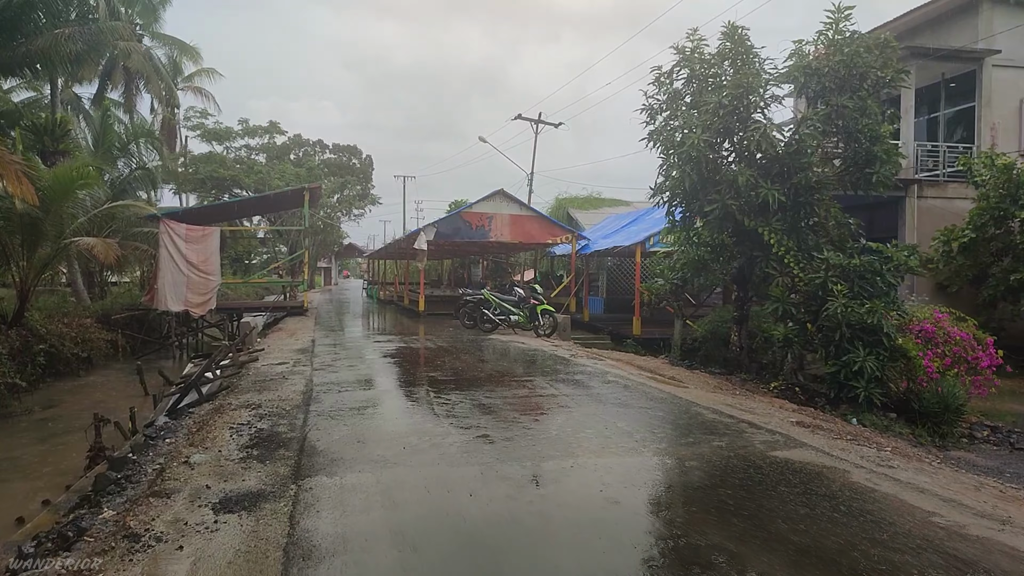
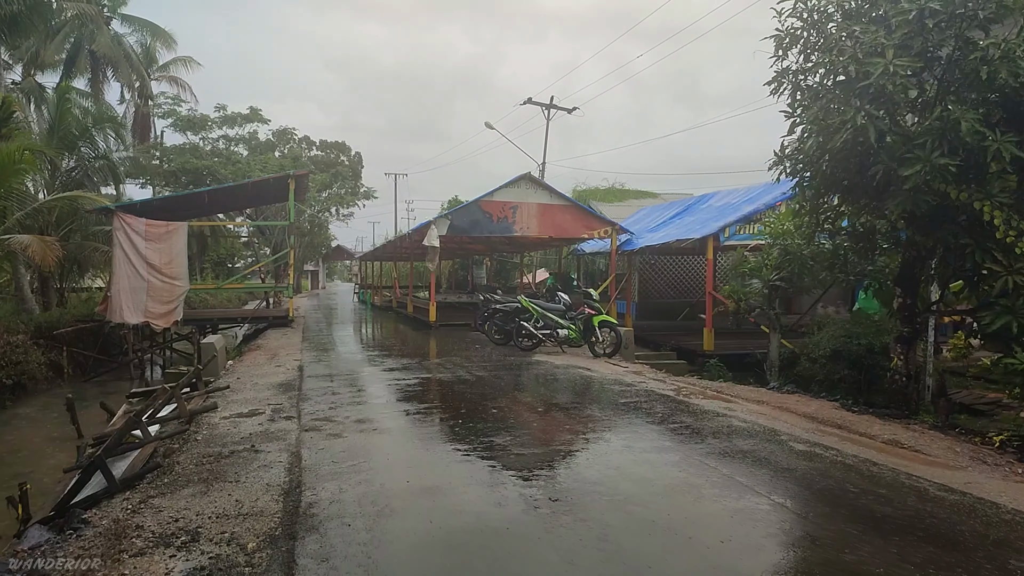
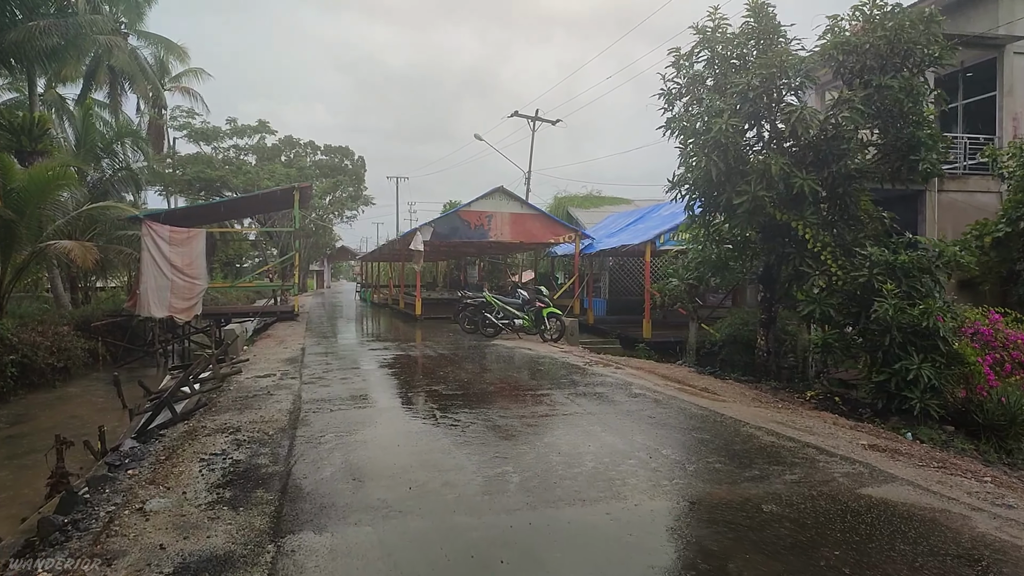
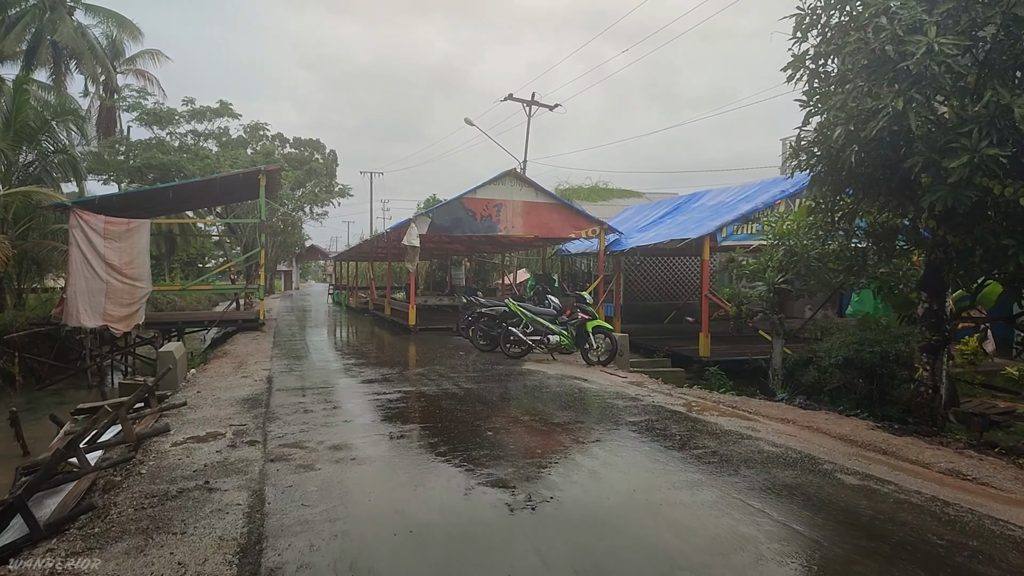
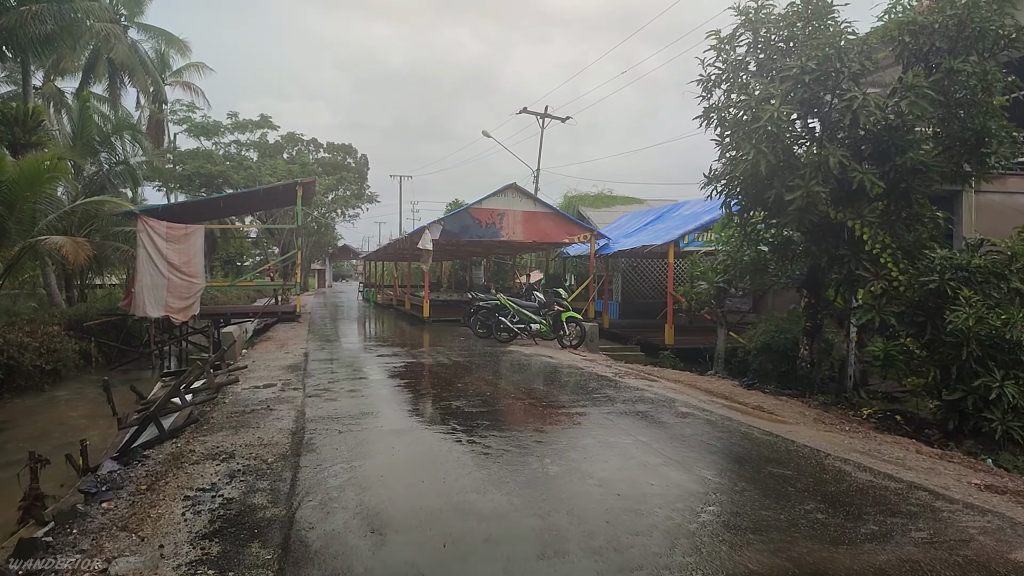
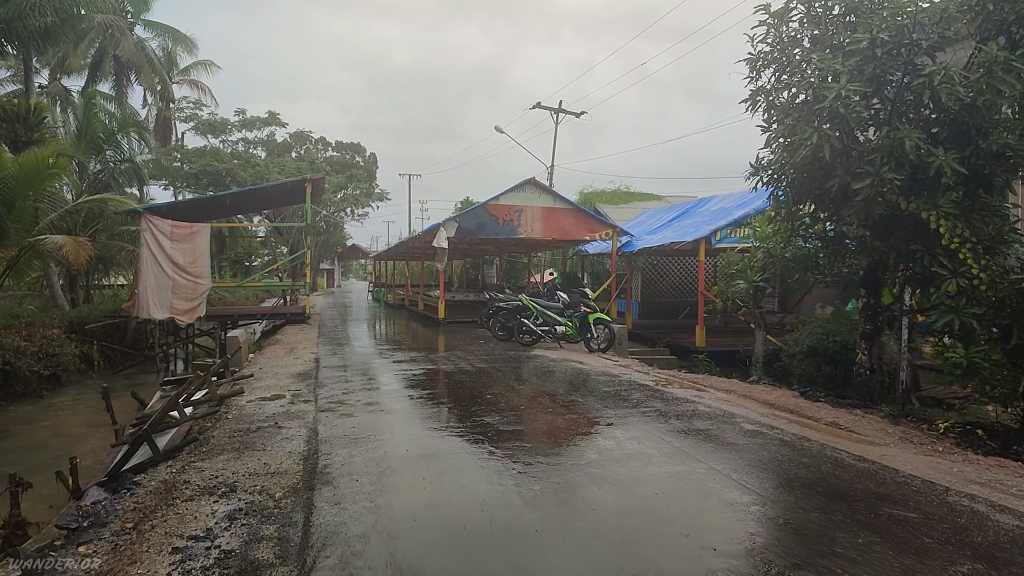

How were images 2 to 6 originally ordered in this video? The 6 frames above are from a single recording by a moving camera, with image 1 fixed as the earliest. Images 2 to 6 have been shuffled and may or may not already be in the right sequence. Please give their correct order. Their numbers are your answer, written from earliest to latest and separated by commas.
3, 5, 6, 2, 4
